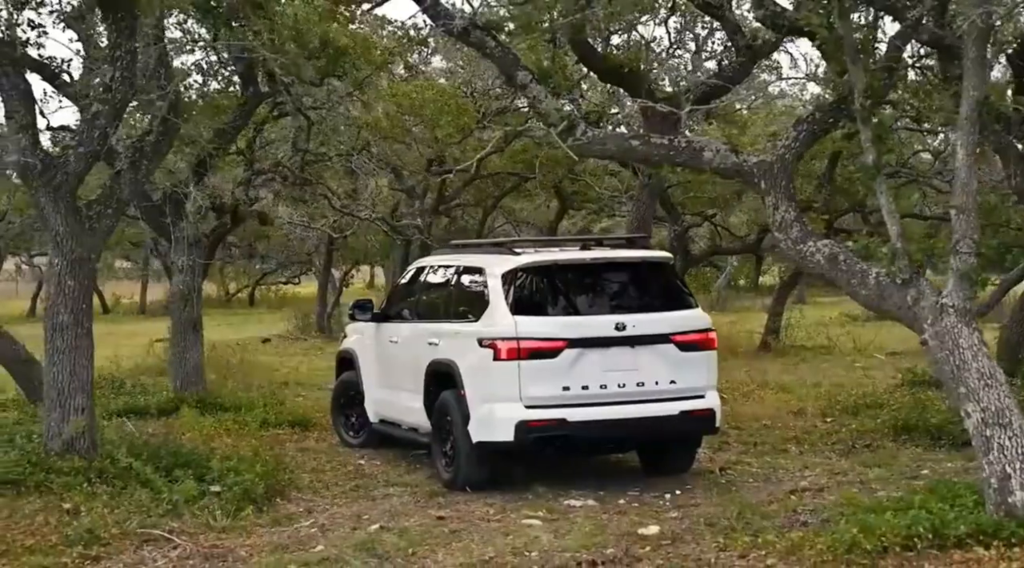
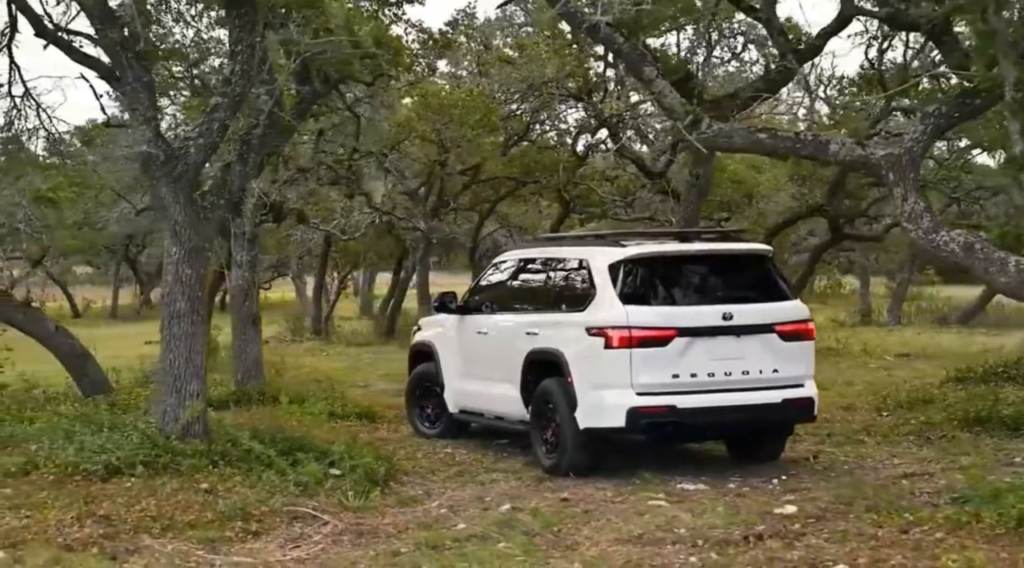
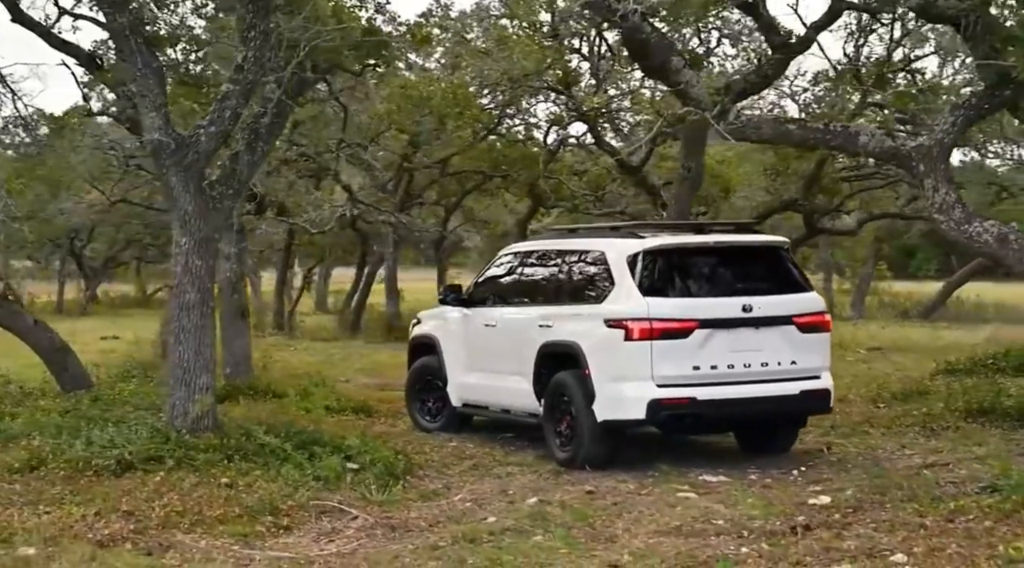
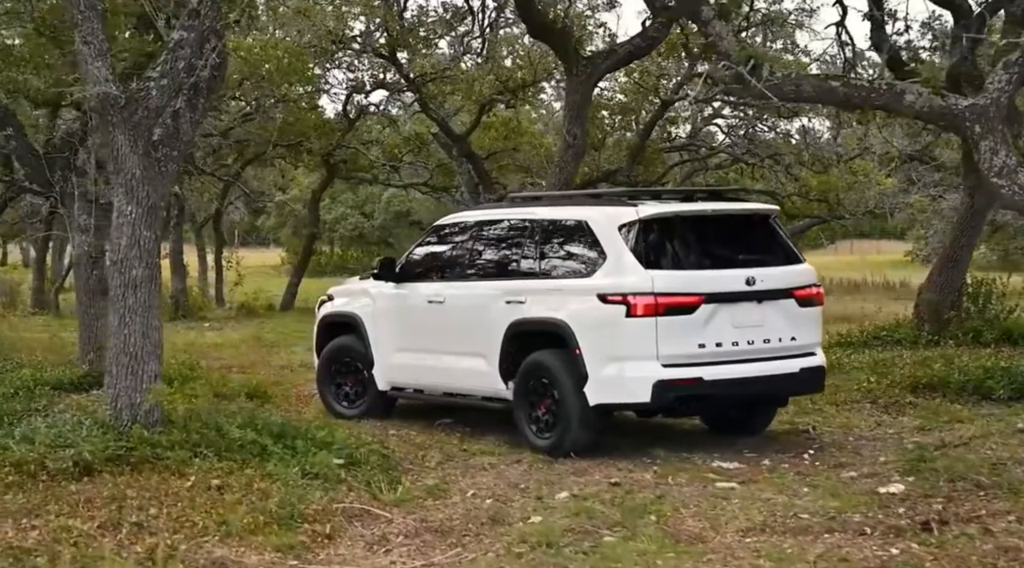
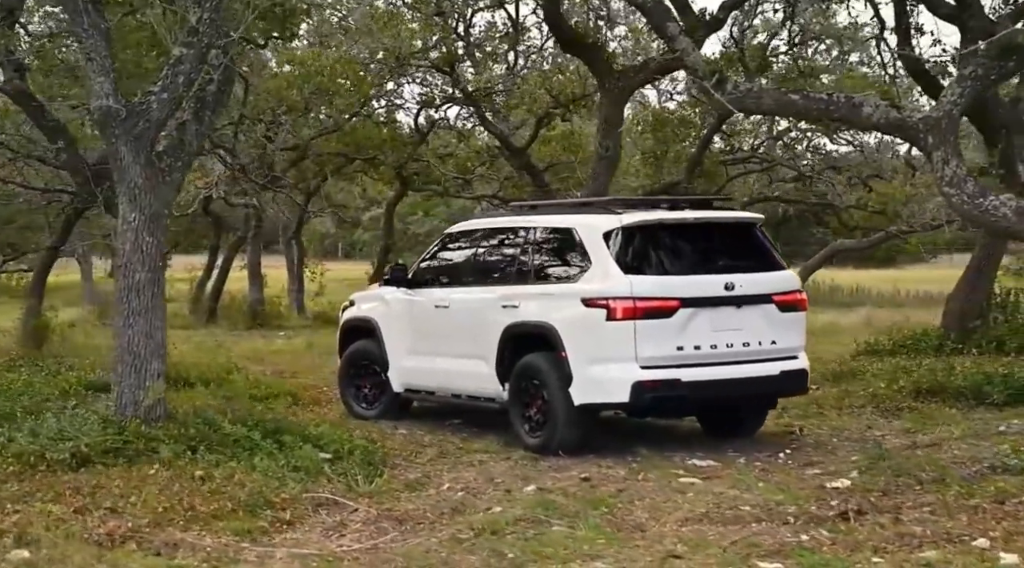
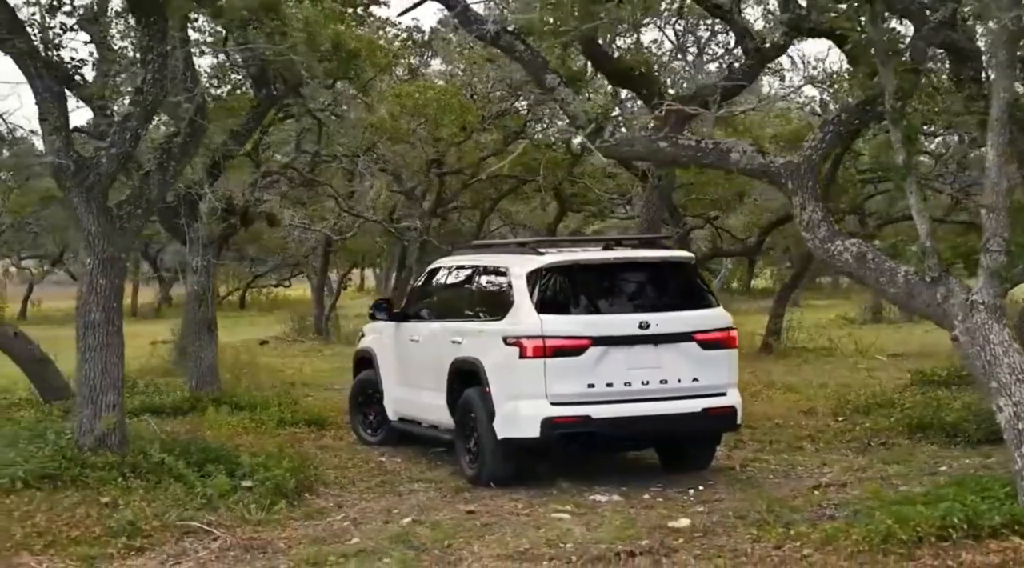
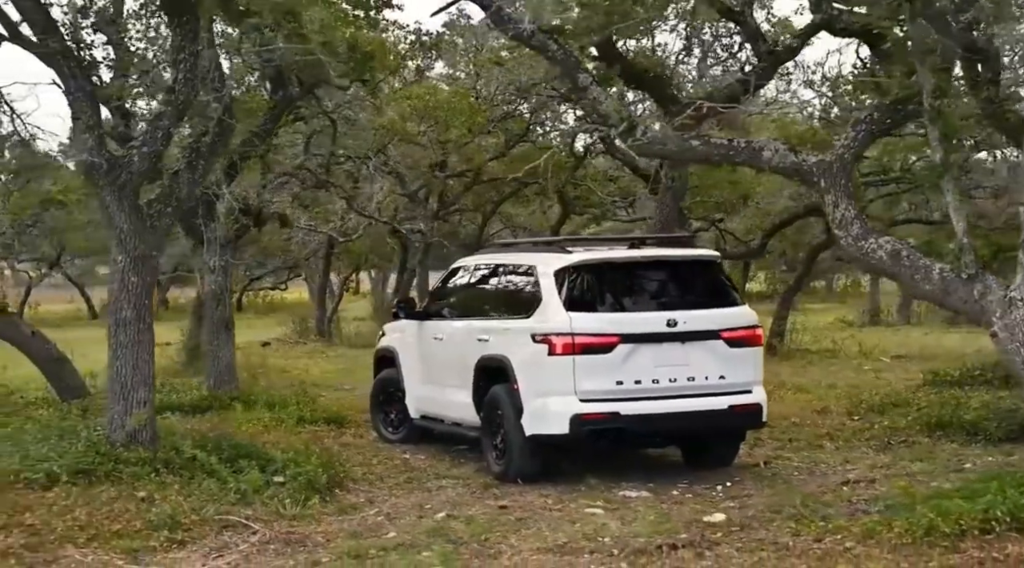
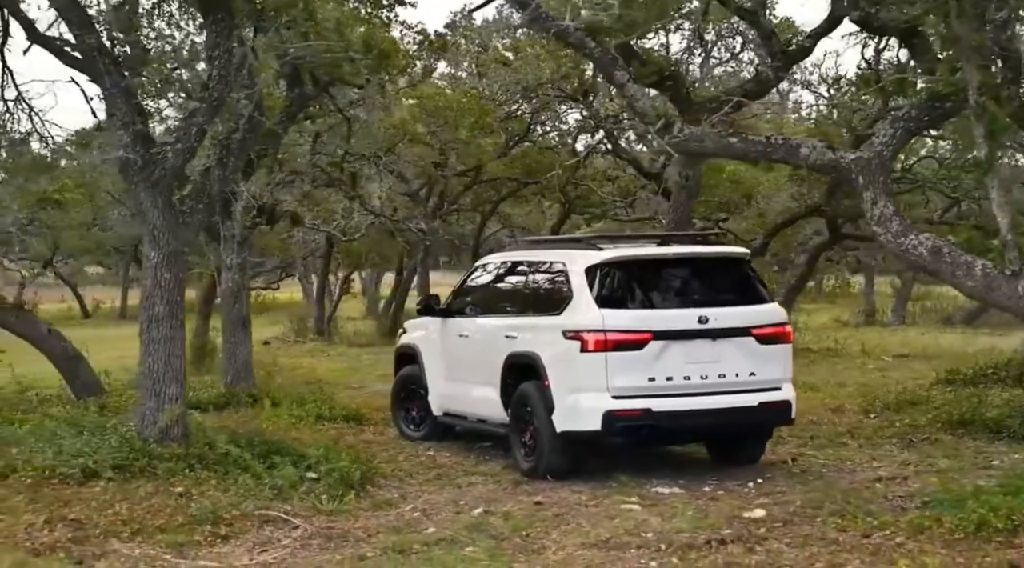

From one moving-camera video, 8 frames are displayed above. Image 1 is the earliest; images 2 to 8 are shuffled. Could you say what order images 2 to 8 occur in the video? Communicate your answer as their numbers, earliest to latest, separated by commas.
6, 7, 8, 2, 3, 5, 4
